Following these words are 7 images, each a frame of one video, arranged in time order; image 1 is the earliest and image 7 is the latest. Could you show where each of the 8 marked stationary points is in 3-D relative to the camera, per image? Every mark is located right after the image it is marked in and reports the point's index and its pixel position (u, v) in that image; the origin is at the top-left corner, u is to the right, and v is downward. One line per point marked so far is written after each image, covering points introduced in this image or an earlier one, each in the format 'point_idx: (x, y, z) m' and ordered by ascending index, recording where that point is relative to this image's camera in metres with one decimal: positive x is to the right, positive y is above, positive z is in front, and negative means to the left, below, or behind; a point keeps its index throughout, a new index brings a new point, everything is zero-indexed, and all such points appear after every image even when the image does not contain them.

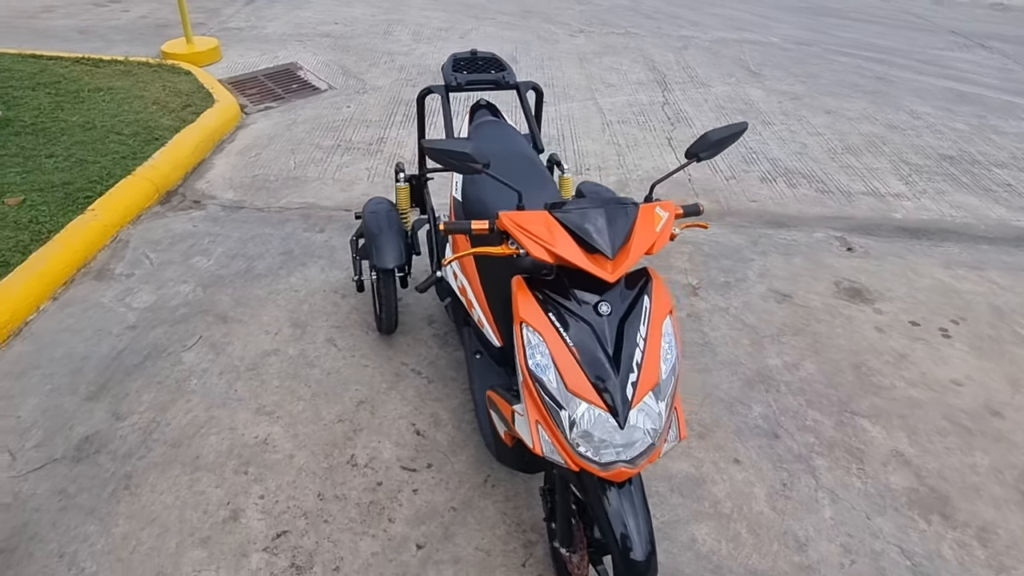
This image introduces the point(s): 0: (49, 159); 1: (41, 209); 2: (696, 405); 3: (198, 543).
0: (-3.0, +0.8, +4.1) m
1: (-2.6, +0.4, +3.5) m
2: (+0.8, -0.5, +2.6) m
3: (-1.0, -0.8, +1.9) m
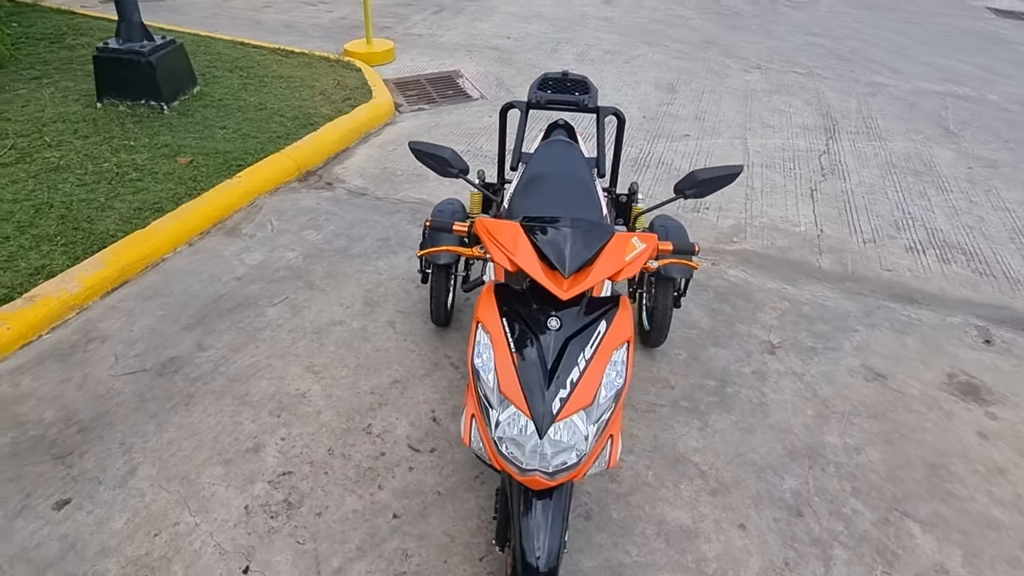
0: (-2.2, +1.2, +4.8) m
1: (-2.0, +0.8, +4.2) m
2: (+0.8, -0.7, +2.5) m
3: (-1.0, -0.6, +2.3) m
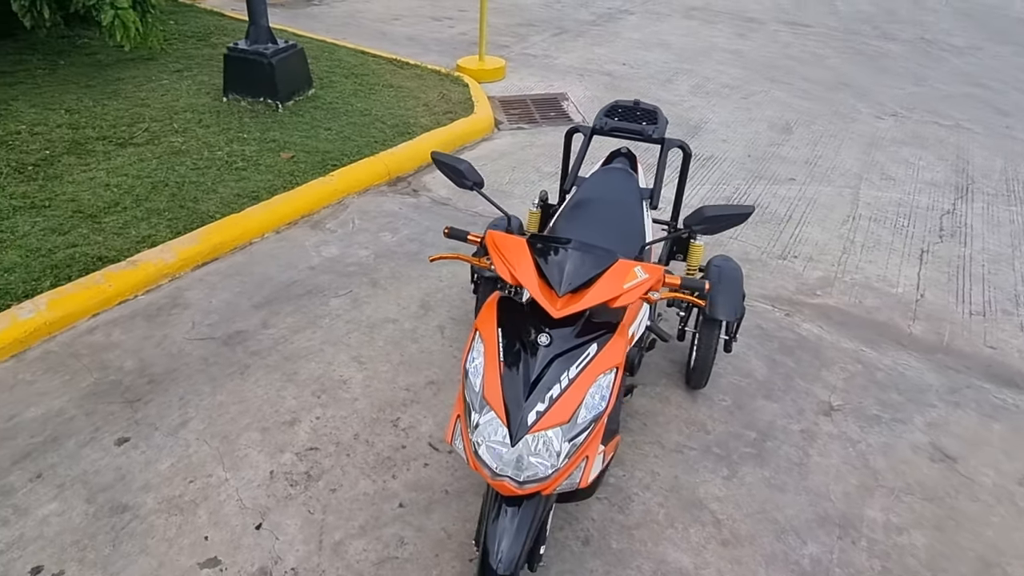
0: (-1.5, +1.2, +5.2) m
1: (-1.5, +0.9, +4.5) m
2: (+0.9, -0.8, +2.4) m
3: (-1.0, -0.5, +2.5) m
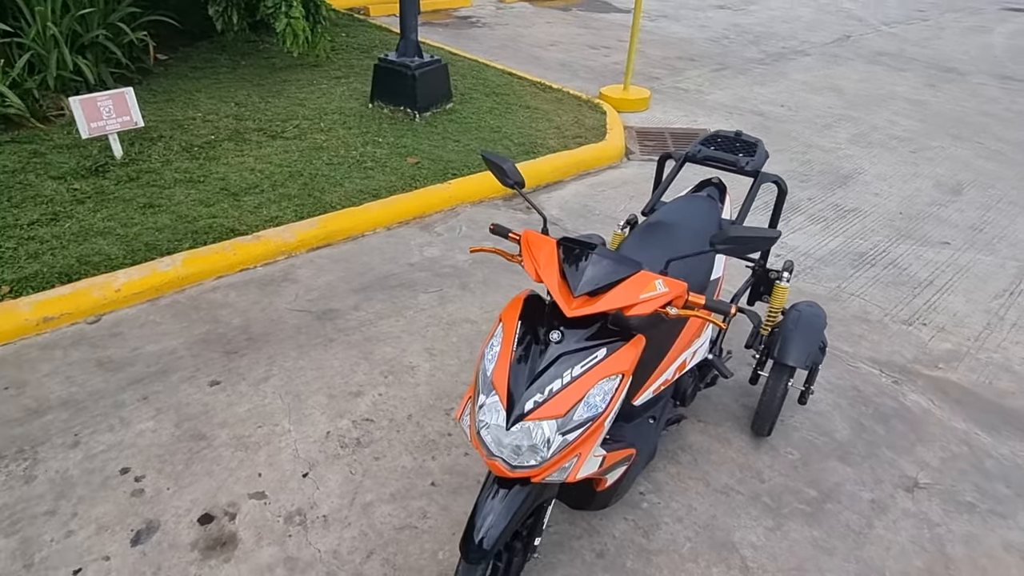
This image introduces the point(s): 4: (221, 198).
0: (-0.5, +1.2, +5.6) m
1: (-0.7, +0.9, +4.9) m
2: (+0.9, -1.0, +2.3) m
3: (-0.8, -0.5, +2.7) m
4: (-1.9, +0.6, +4.1) m
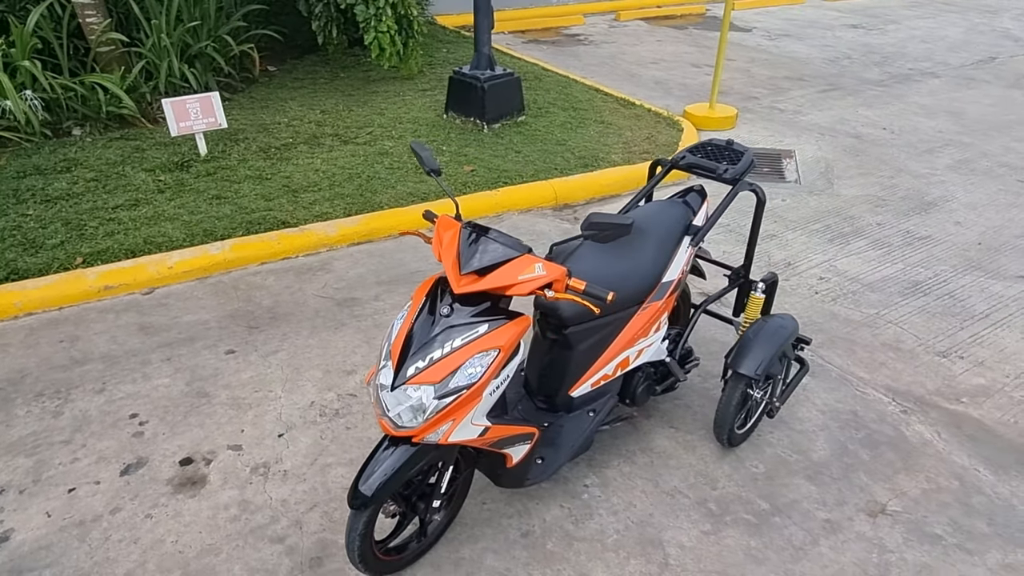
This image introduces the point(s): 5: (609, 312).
0: (0.0, +1.2, +5.8) m
1: (-0.3, +0.9, +5.2) m
2: (+0.7, -1.0, +2.4) m
3: (-0.9, -0.4, +3.1) m
4: (-1.7, +0.7, +4.7) m
5: (+0.4, -0.1, +2.4) m
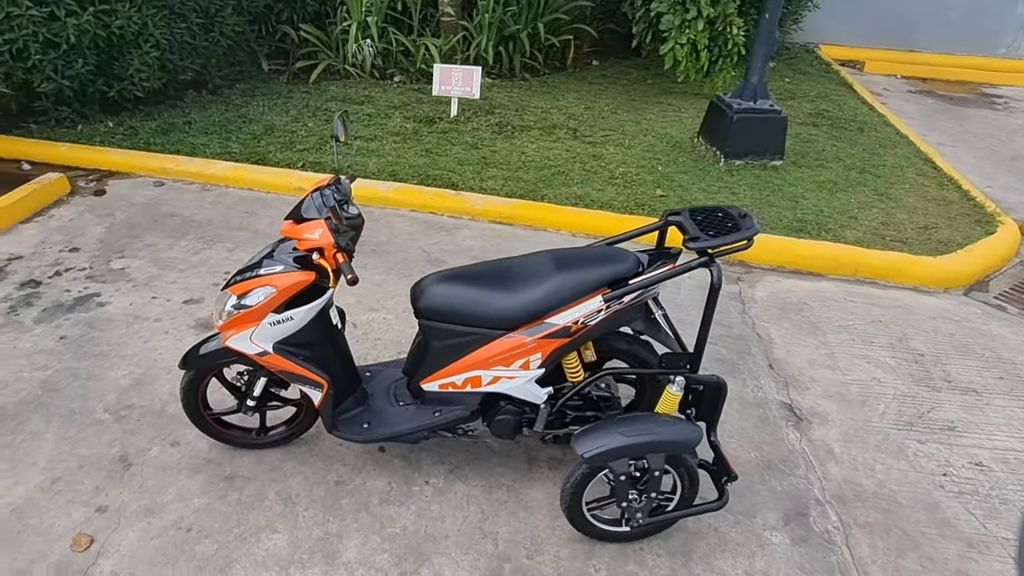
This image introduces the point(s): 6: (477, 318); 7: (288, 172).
0: (+1.8, +0.8, +5.4) m
1: (+1.1, +0.7, +5.1) m
2: (-0.2, -1.1, +2.3) m
3: (-0.9, -0.1, +3.7) m
4: (-0.3, +1.0, +5.3) m
5: (-0.2, -0.1, +2.4) m
6: (-0.1, -0.1, +2.4) m
7: (-1.7, +0.9, +4.8) m
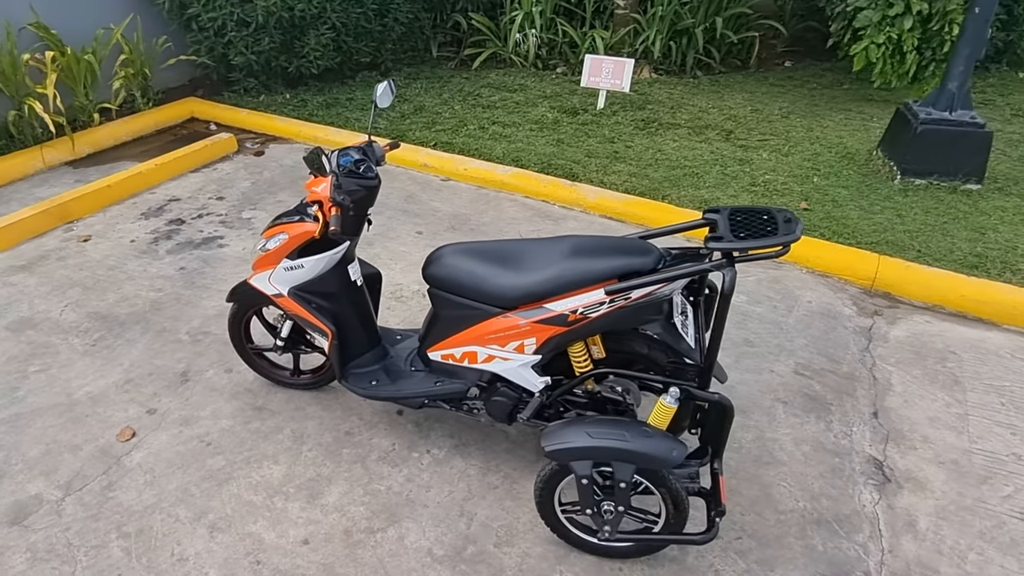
0: (+2.7, +0.5, +4.7) m
1: (+1.9, +0.5, +4.6) m
2: (-0.4, -1.0, +2.3) m
3: (-0.5, +0.1, +3.8) m
4: (+0.7, +1.1, +5.2) m
5: (-0.1, 0.0, +2.4) m
6: (-0.1, 0.0, +2.4) m
7: (-0.7, +1.1, +5.1) m
